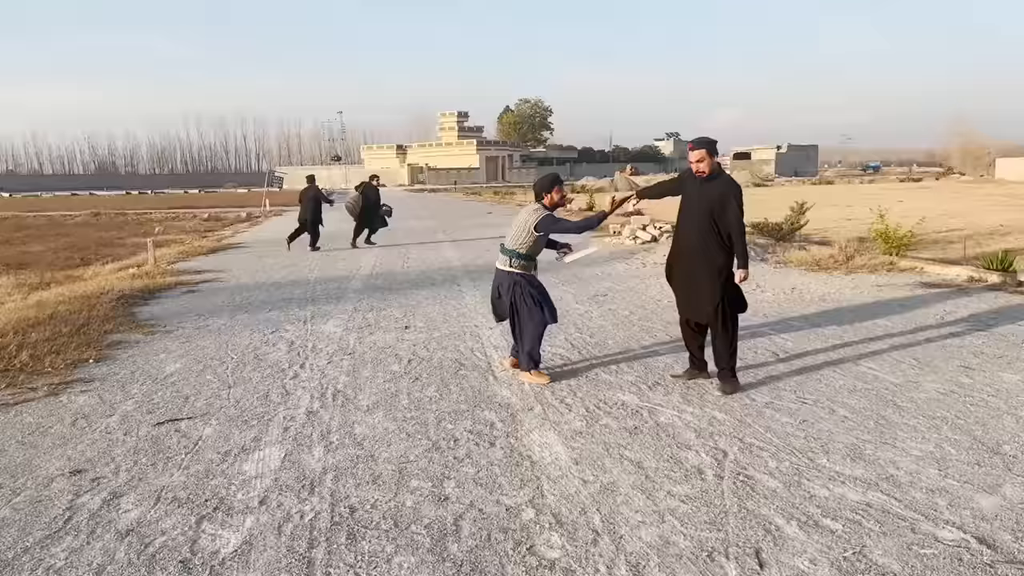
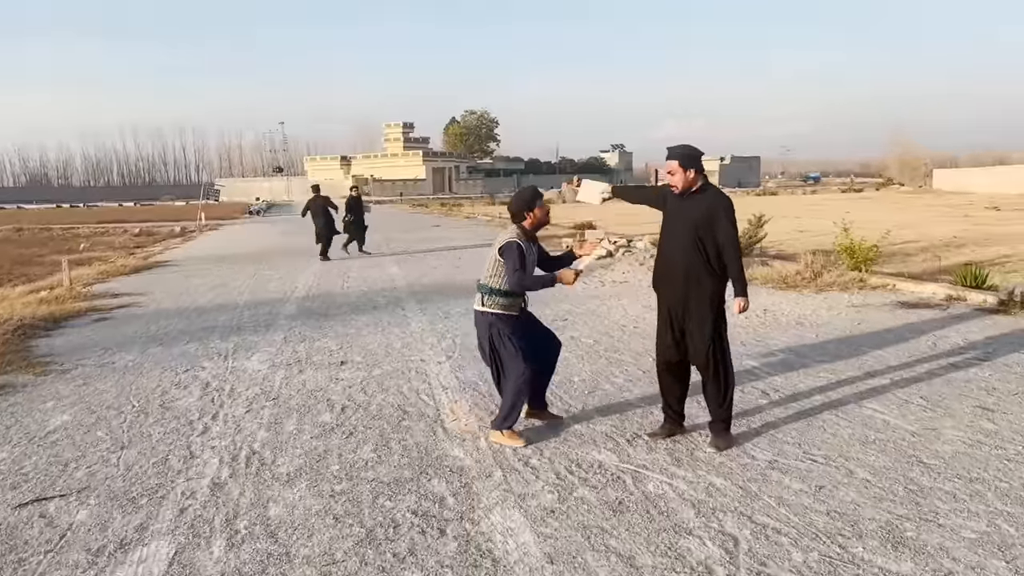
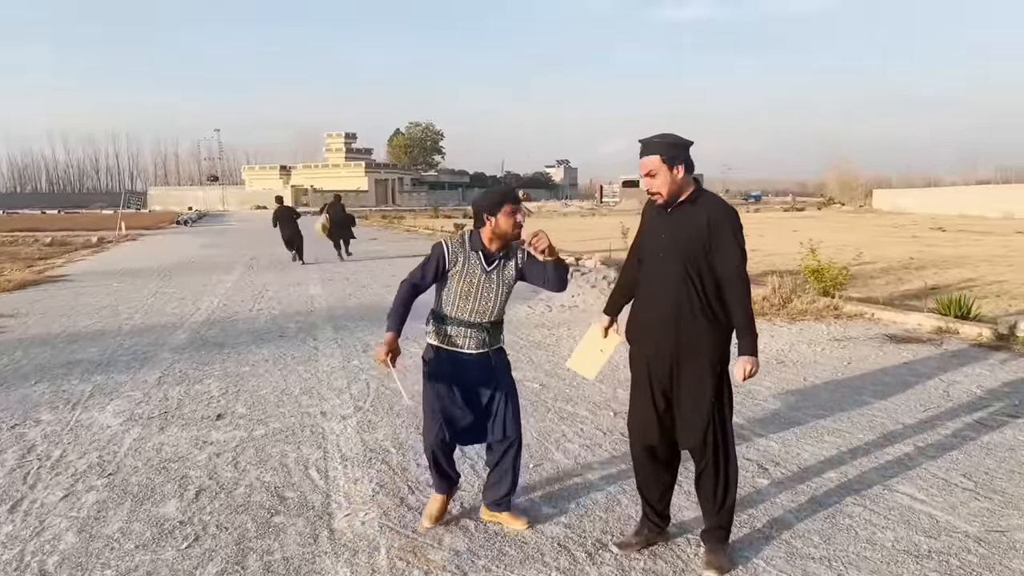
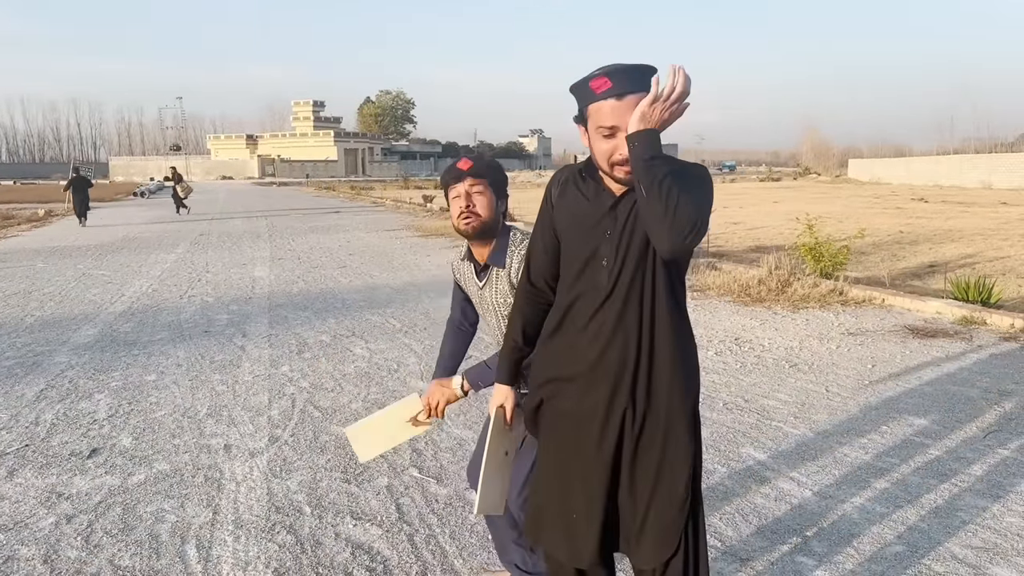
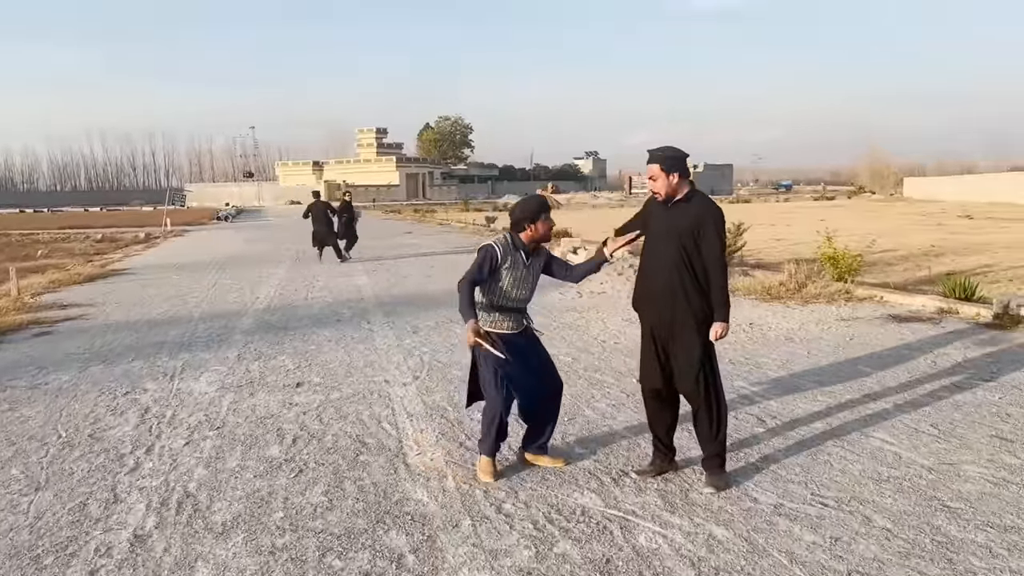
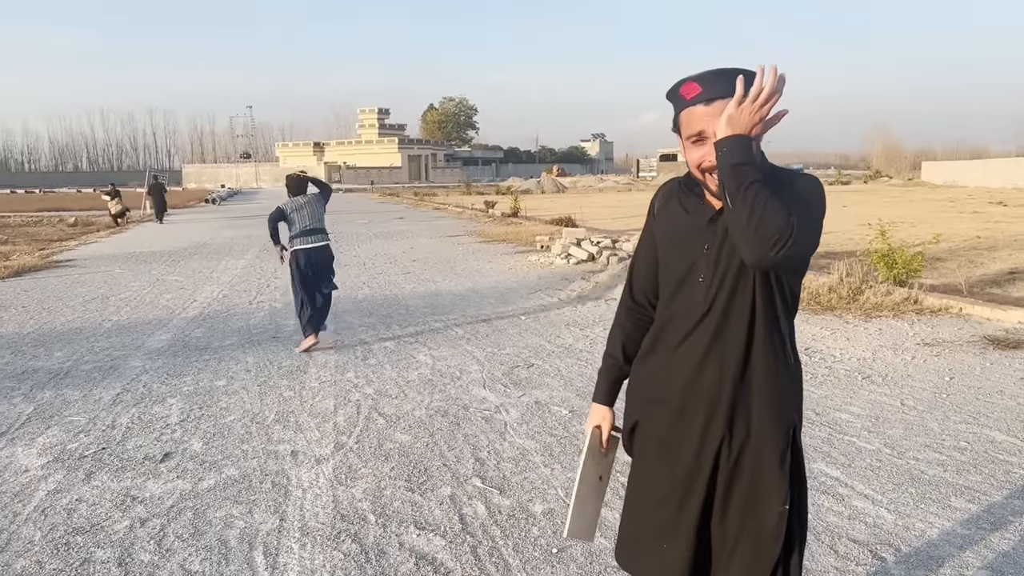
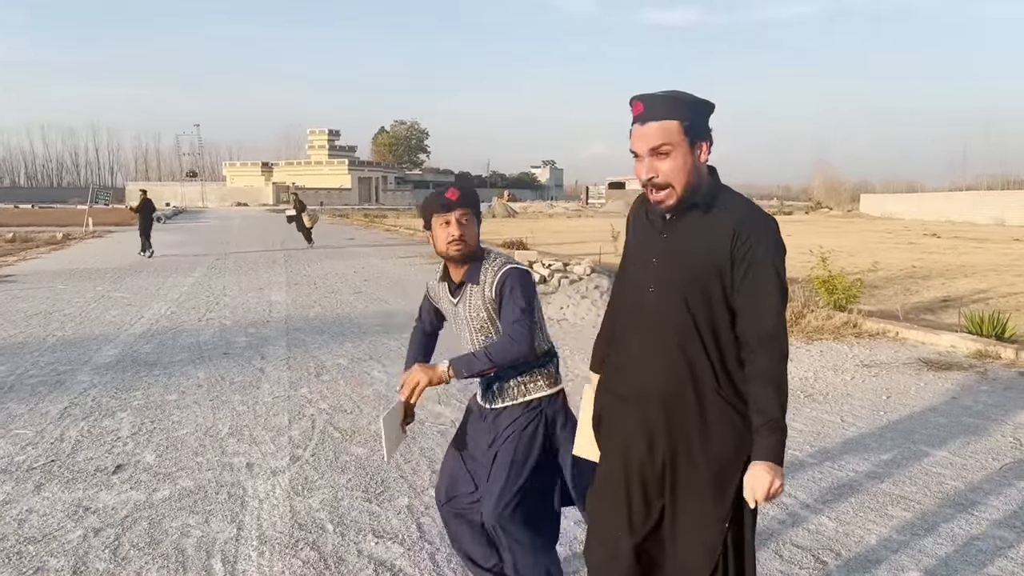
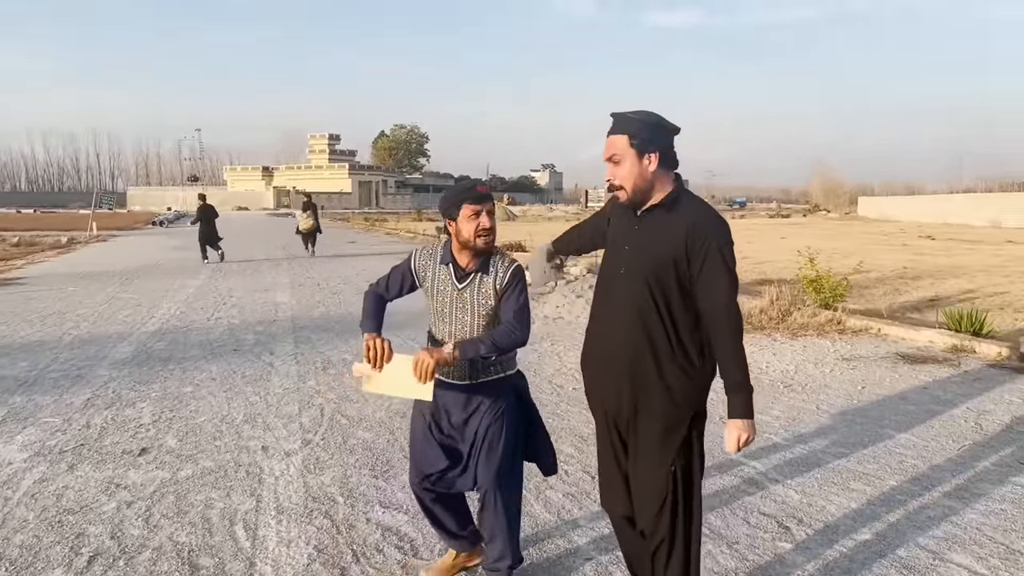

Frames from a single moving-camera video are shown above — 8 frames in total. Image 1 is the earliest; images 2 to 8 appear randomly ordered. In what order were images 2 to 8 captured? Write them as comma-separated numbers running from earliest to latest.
2, 5, 3, 8, 7, 4, 6
